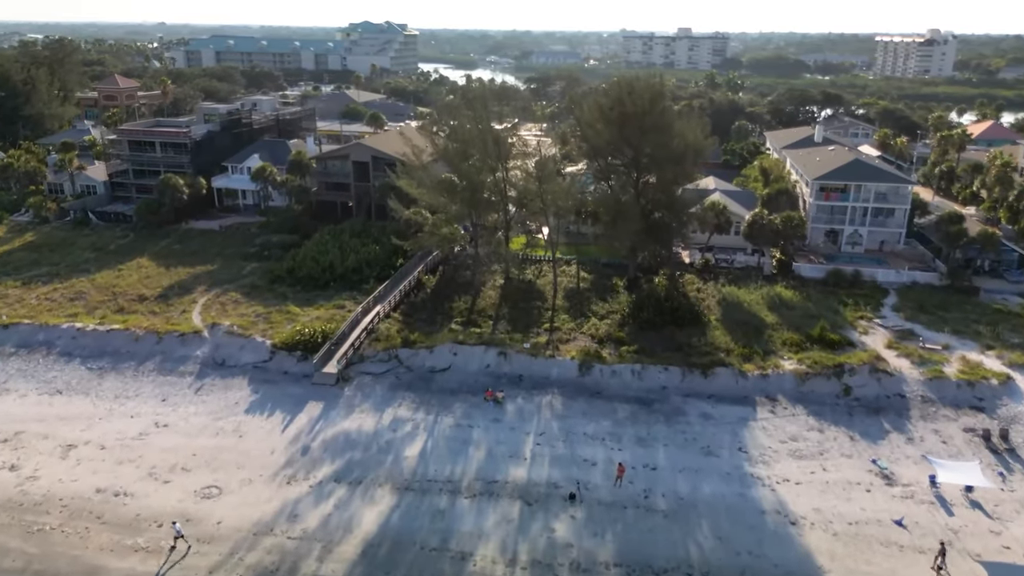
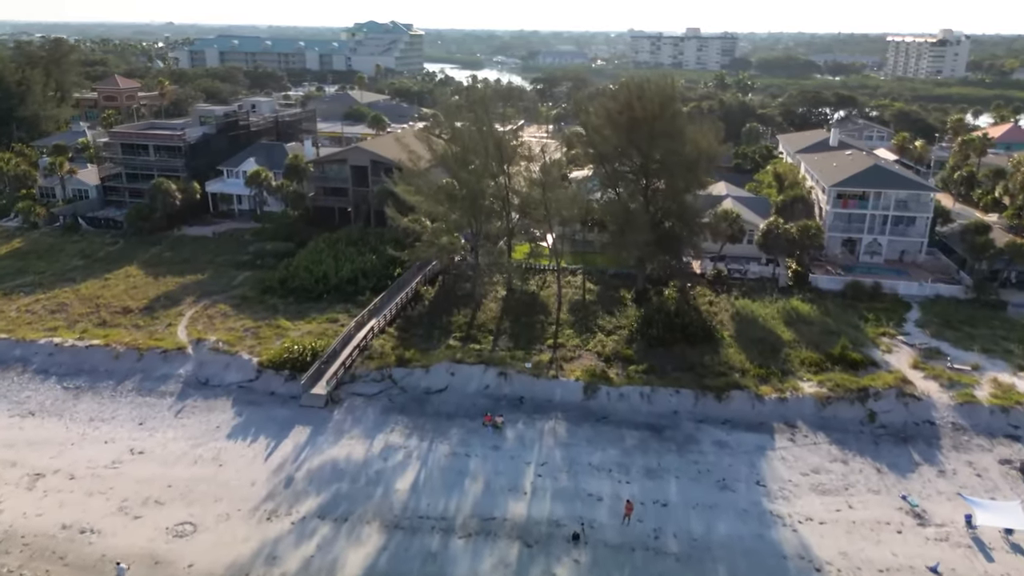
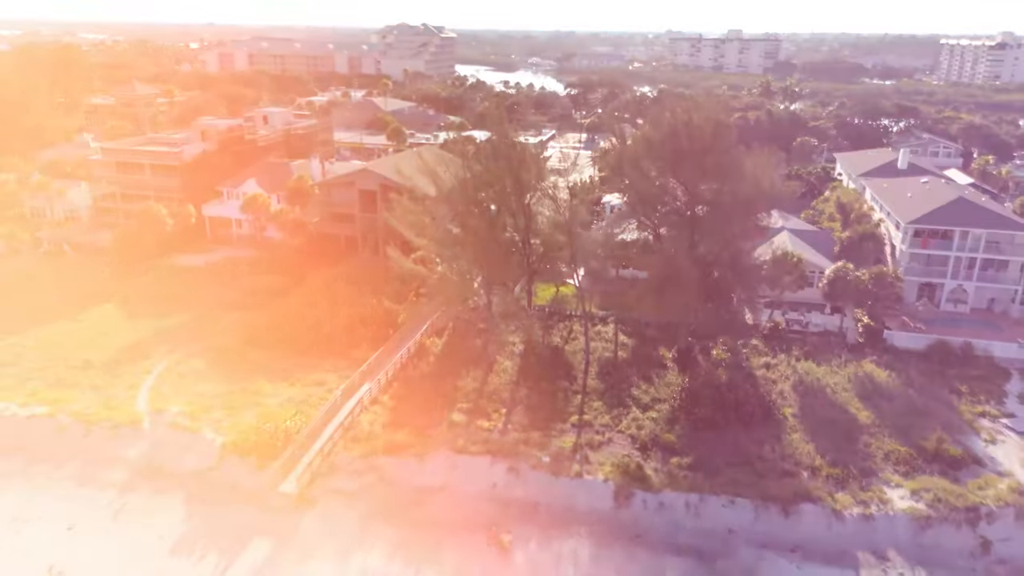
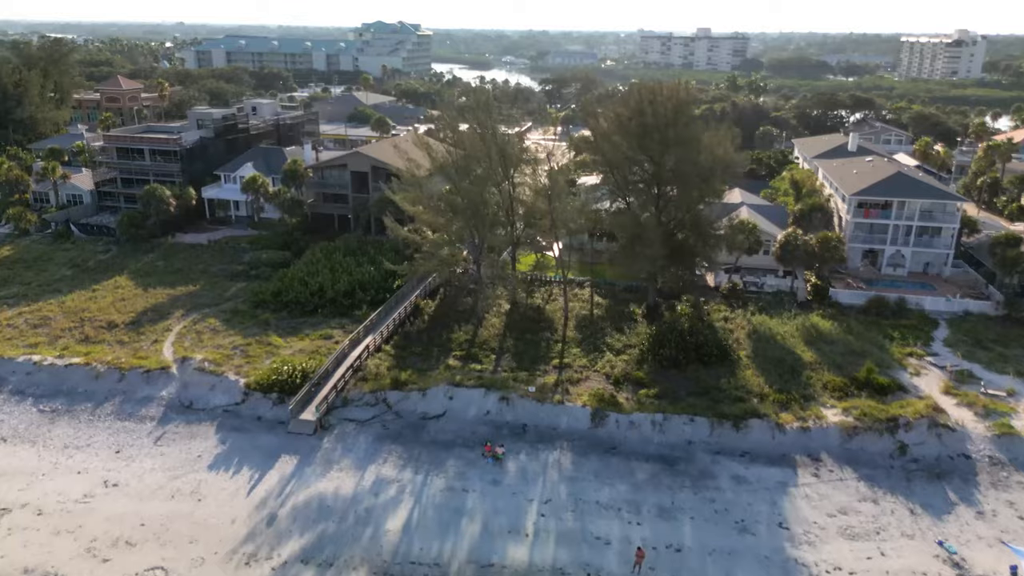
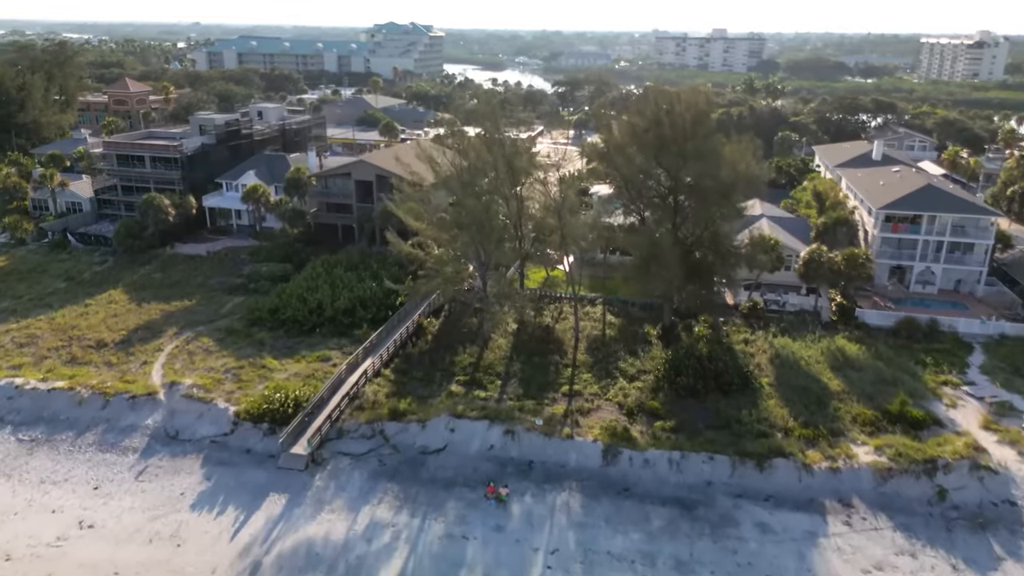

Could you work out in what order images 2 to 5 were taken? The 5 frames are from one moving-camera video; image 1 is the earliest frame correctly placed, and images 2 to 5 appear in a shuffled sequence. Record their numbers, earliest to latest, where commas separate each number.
2, 4, 5, 3
